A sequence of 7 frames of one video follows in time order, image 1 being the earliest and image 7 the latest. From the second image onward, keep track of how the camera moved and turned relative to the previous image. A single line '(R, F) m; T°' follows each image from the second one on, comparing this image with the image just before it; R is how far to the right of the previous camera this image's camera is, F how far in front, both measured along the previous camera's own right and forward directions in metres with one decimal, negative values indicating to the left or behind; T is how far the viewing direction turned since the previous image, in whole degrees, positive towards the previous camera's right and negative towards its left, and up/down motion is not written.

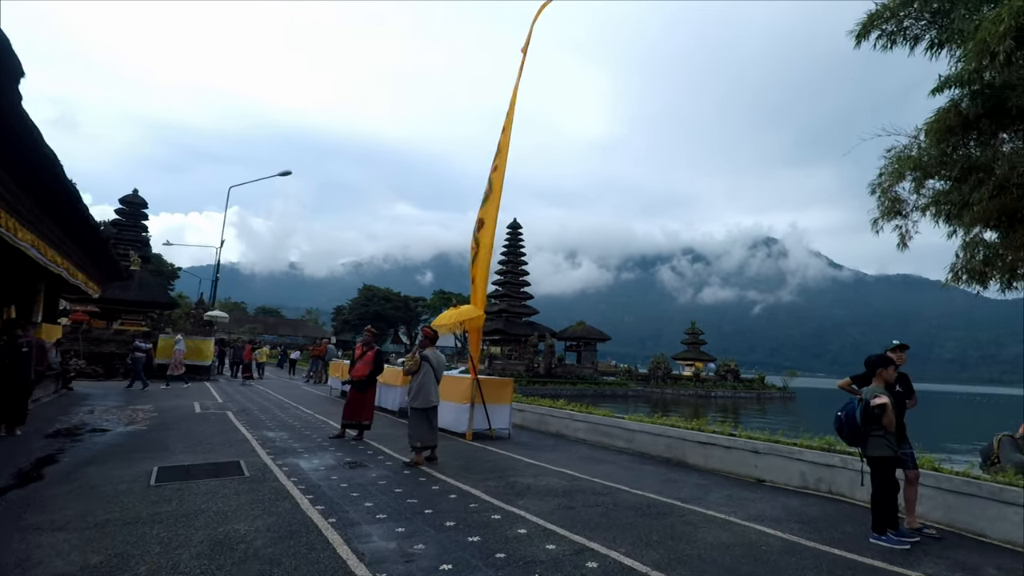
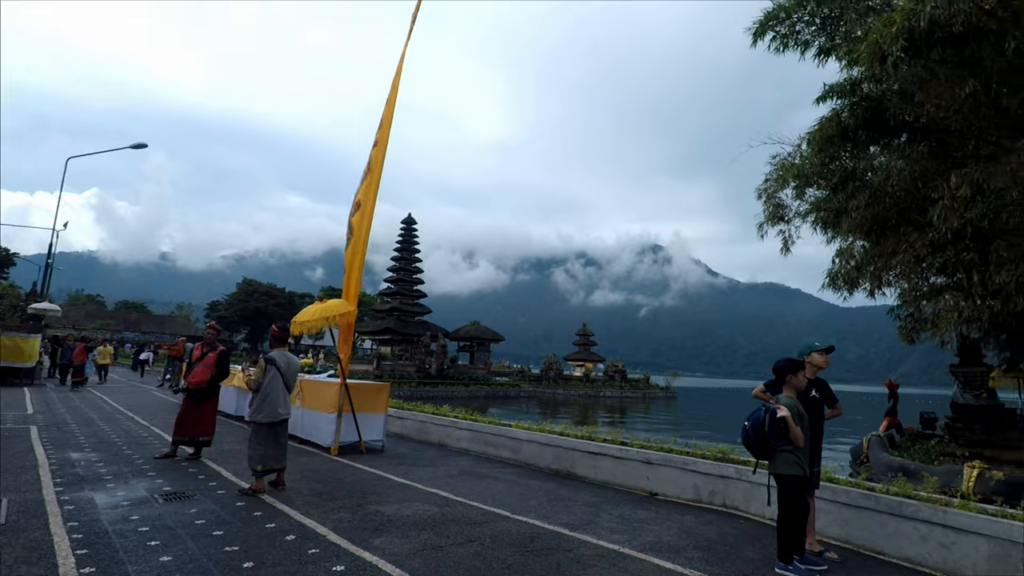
(+0.2, +0.8) m; +10°
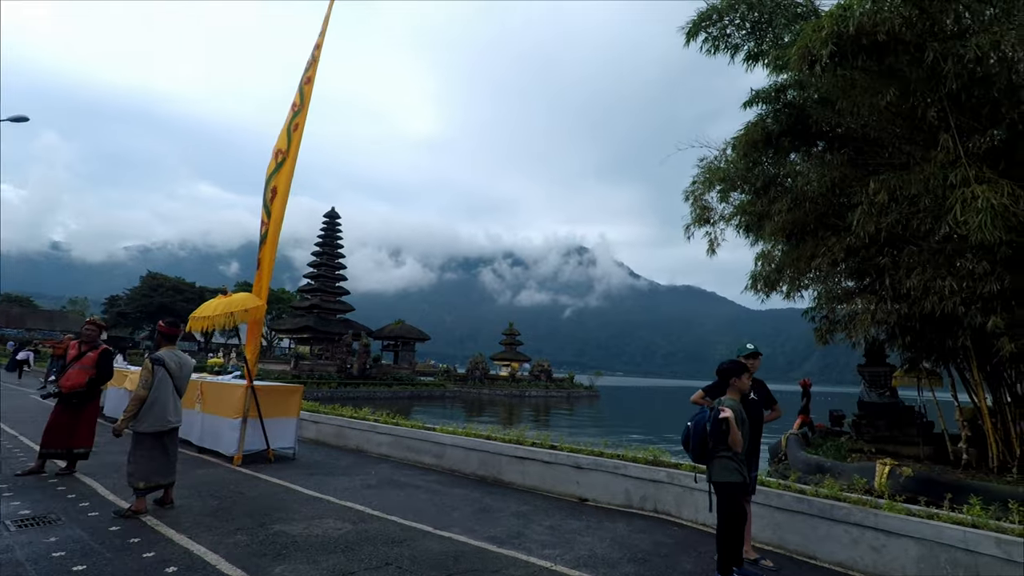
(0.0, +0.4) m; +7°
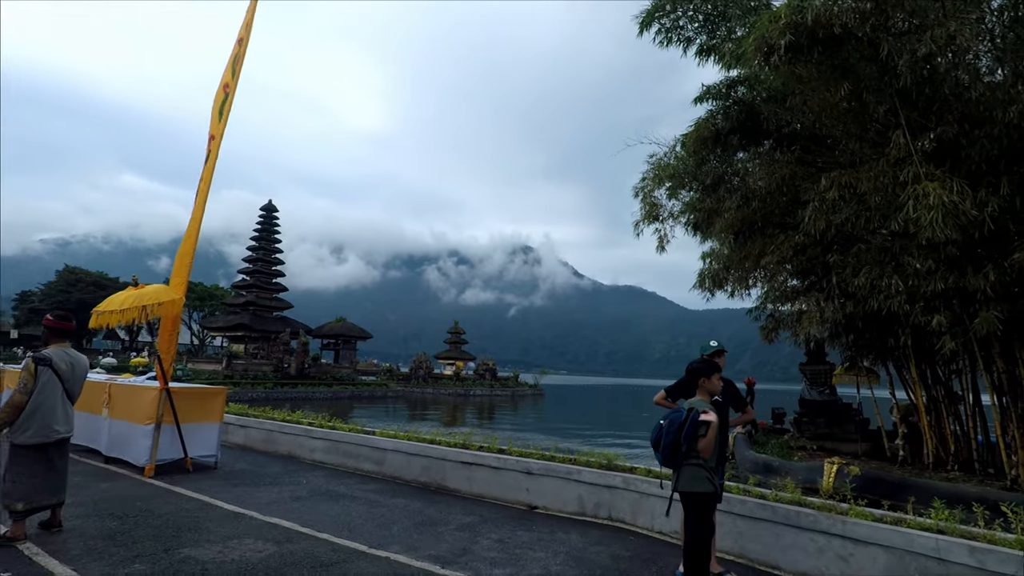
(0.0, +0.4) m; +5°
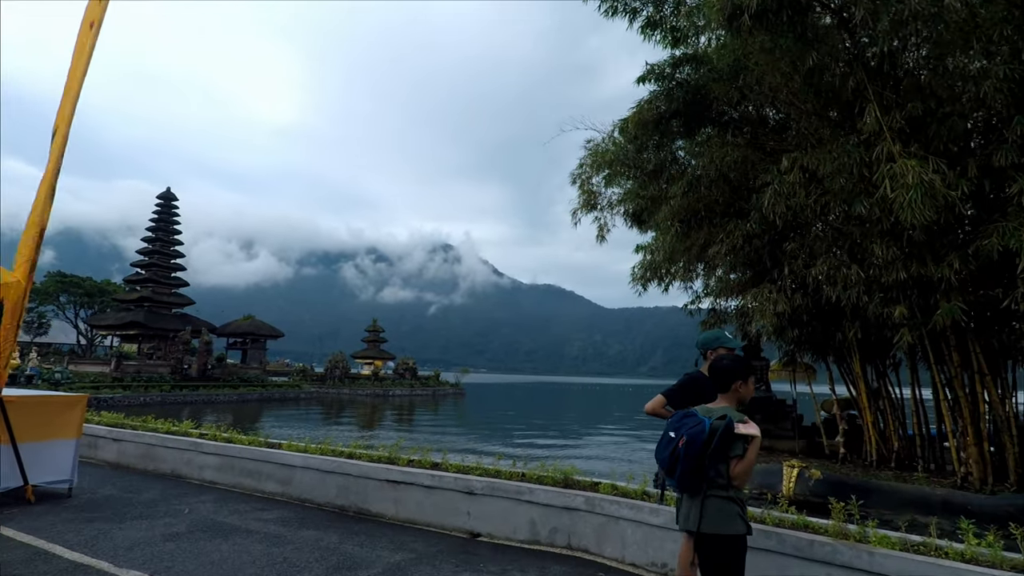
(-0.1, +0.9) m; +8°
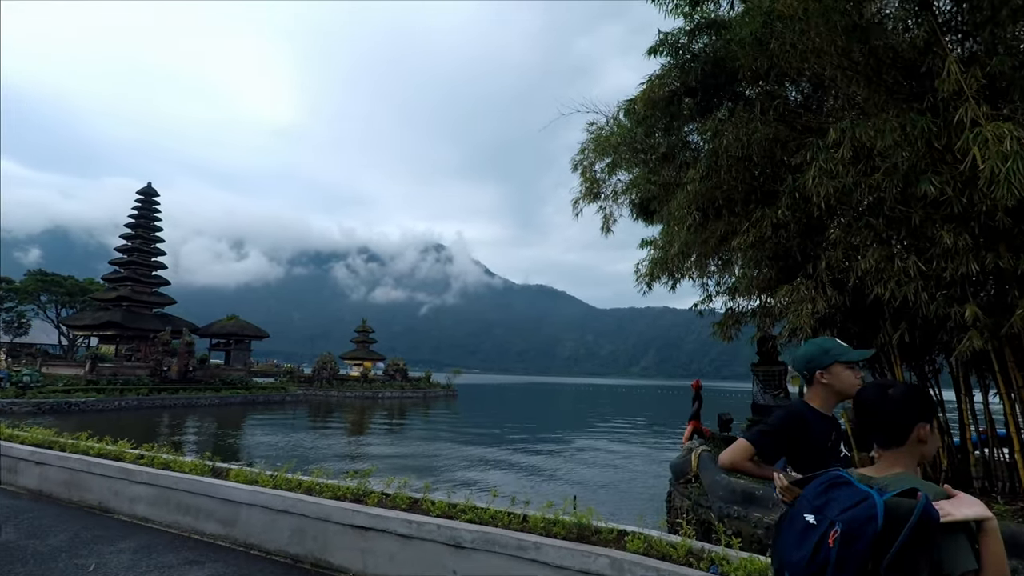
(0.0, +1.0) m; +1°
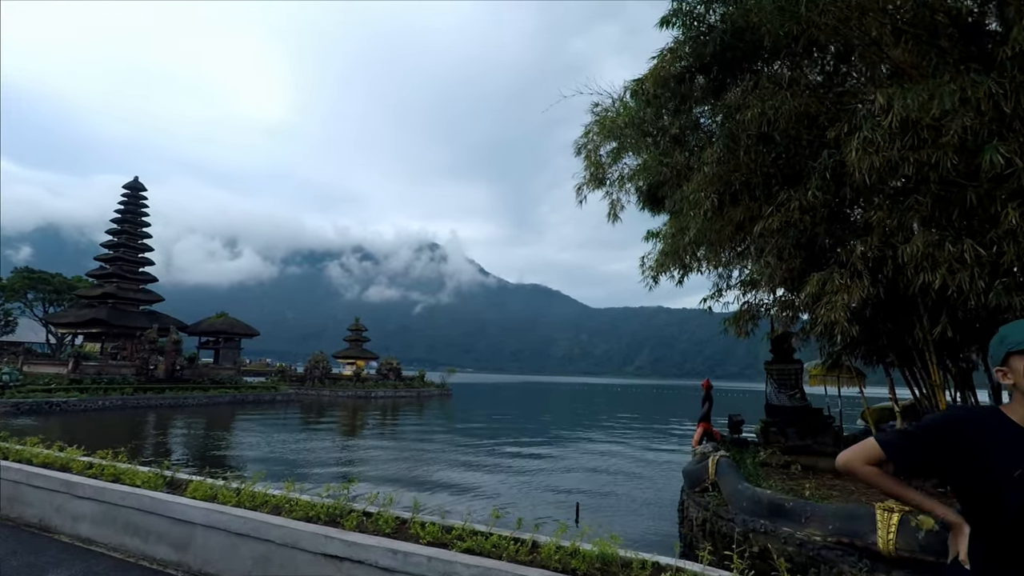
(-0.1, +0.6) m; +1°
